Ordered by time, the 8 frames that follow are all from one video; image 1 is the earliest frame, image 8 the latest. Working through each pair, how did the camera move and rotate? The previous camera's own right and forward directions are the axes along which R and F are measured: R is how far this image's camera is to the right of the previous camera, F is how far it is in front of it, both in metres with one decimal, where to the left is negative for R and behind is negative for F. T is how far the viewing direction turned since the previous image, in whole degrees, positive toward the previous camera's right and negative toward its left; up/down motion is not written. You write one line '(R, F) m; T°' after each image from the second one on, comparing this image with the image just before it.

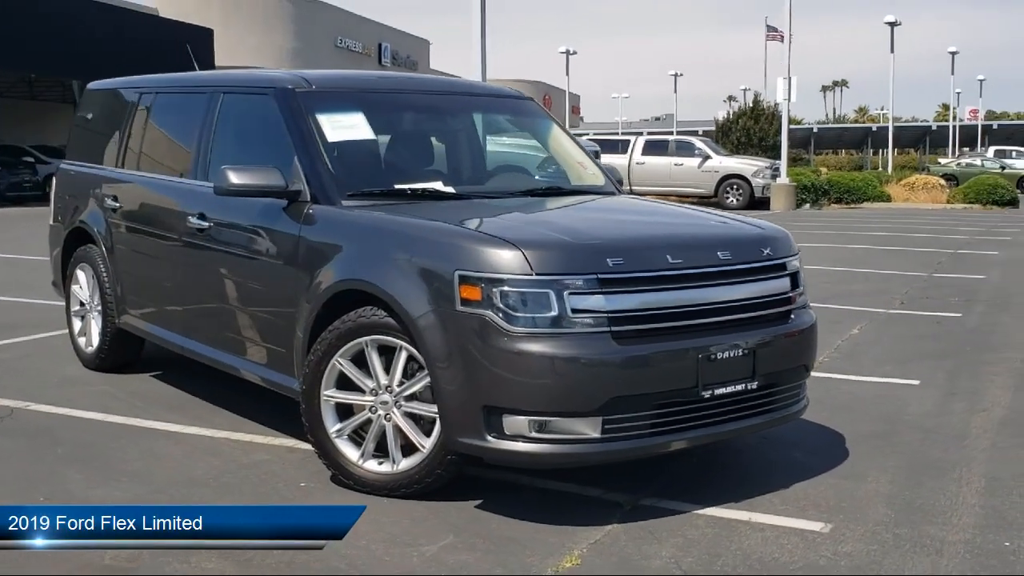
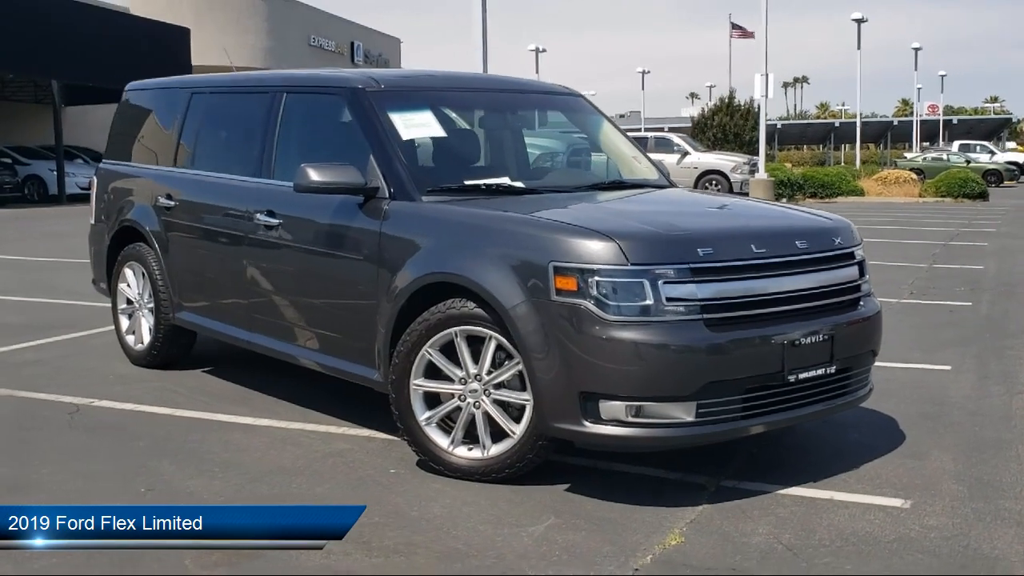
(-0.5, -0.1) m; +2°
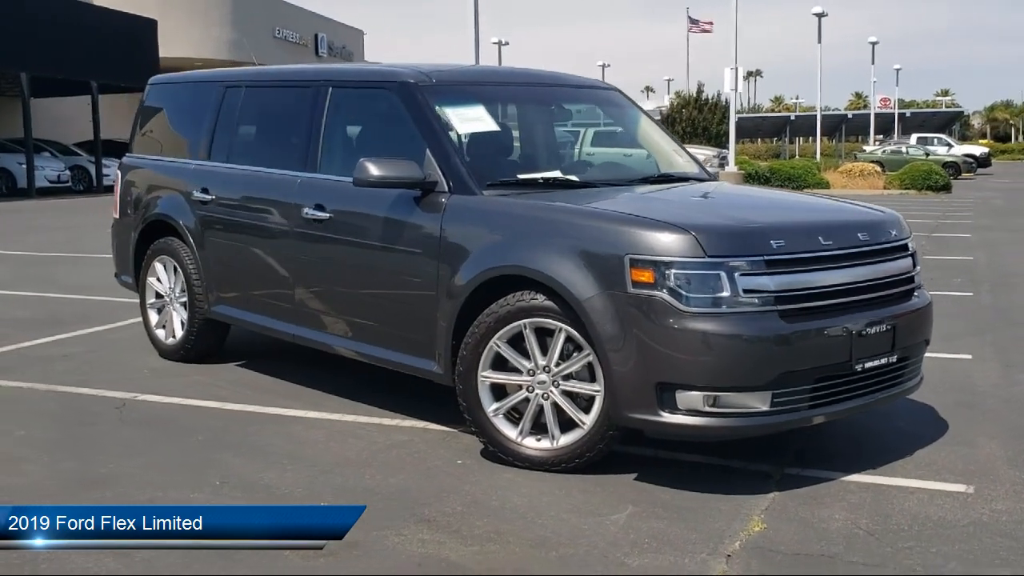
(-0.4, 0.0) m; +2°
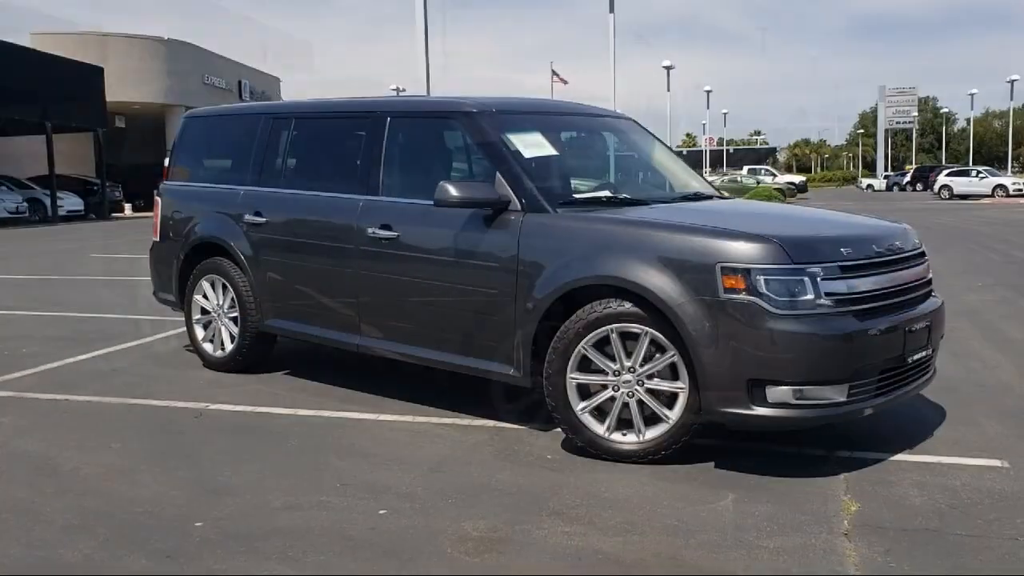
(-0.6, -0.4) m; +2°
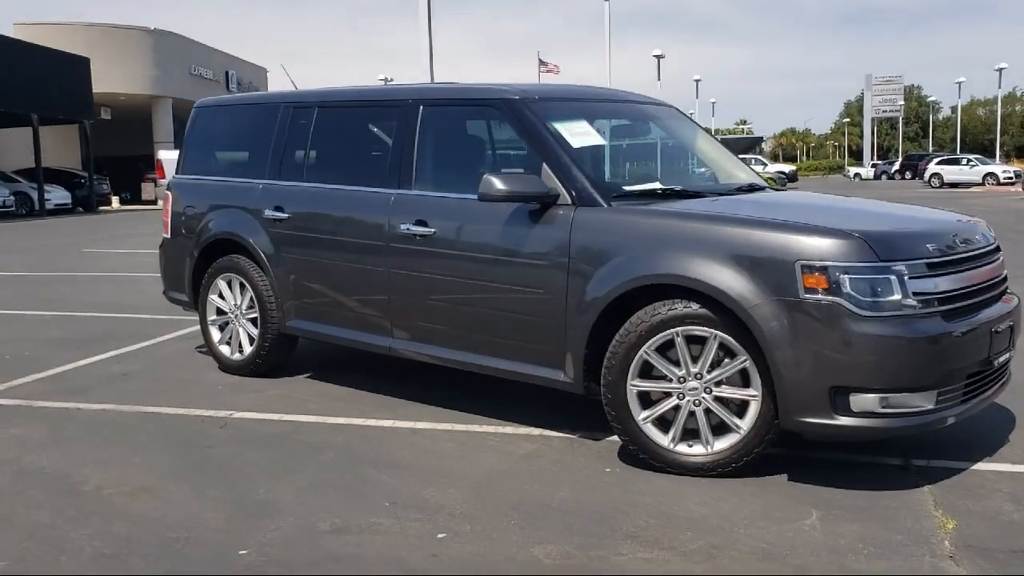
(-0.3, +0.4) m; +1°
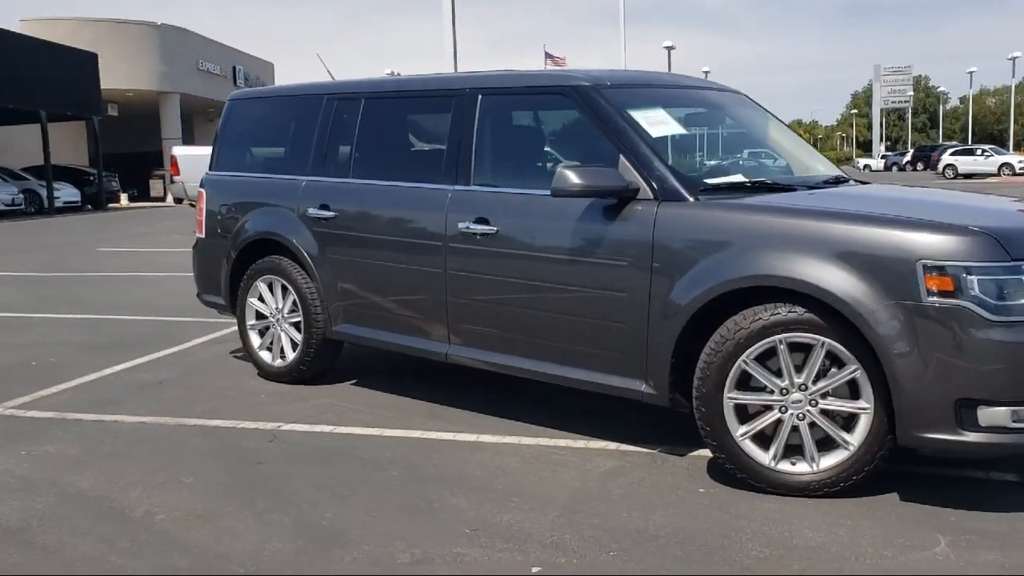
(-0.3, +0.4) m; 0°
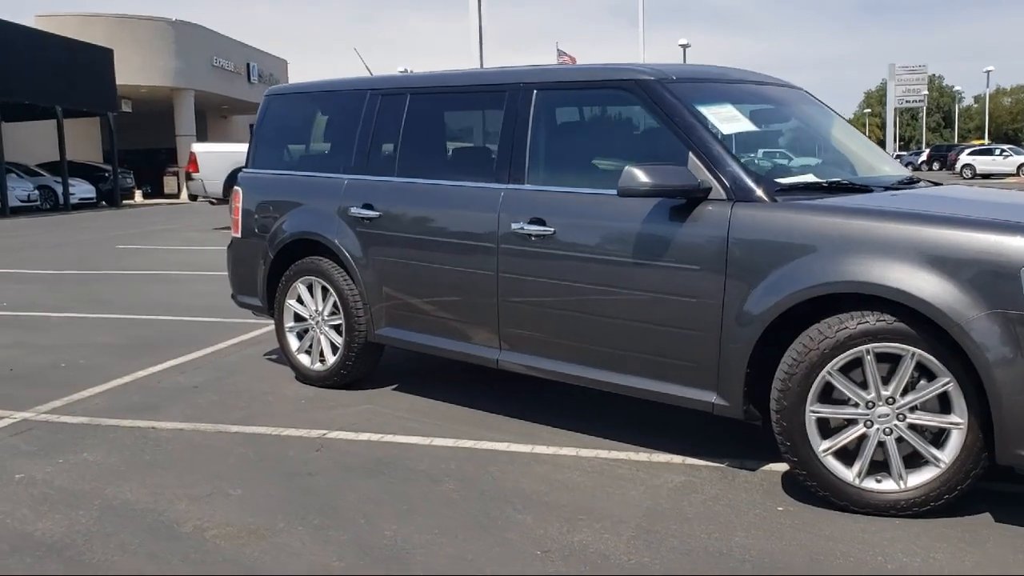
(-0.2, +0.2) m; 0°
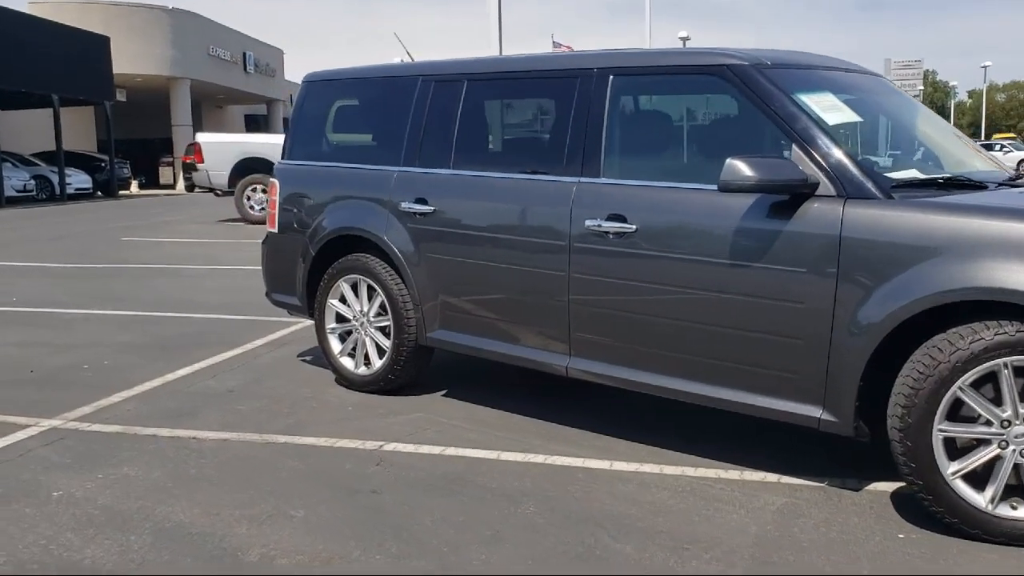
(-0.3, +0.4) m; 0°
